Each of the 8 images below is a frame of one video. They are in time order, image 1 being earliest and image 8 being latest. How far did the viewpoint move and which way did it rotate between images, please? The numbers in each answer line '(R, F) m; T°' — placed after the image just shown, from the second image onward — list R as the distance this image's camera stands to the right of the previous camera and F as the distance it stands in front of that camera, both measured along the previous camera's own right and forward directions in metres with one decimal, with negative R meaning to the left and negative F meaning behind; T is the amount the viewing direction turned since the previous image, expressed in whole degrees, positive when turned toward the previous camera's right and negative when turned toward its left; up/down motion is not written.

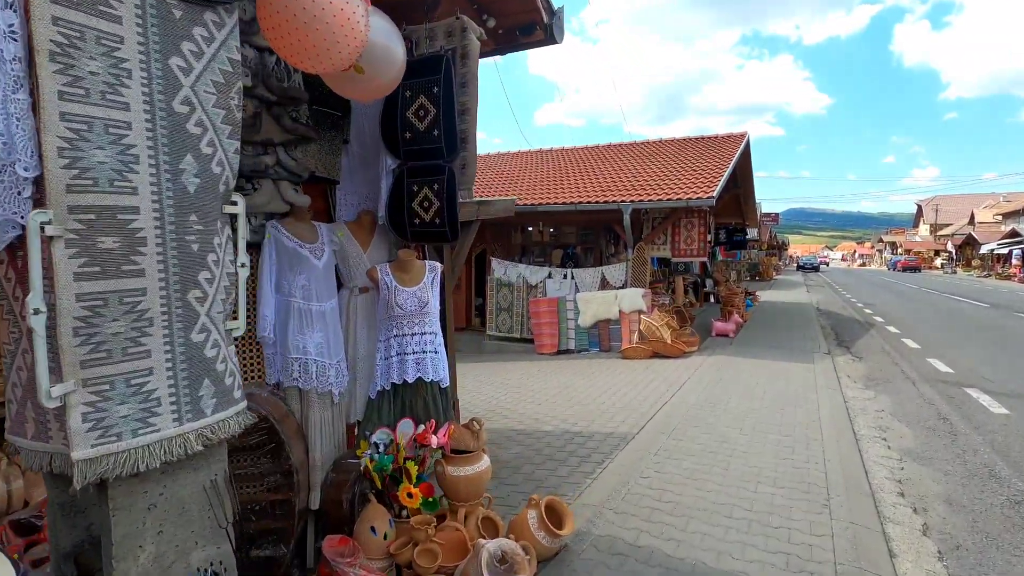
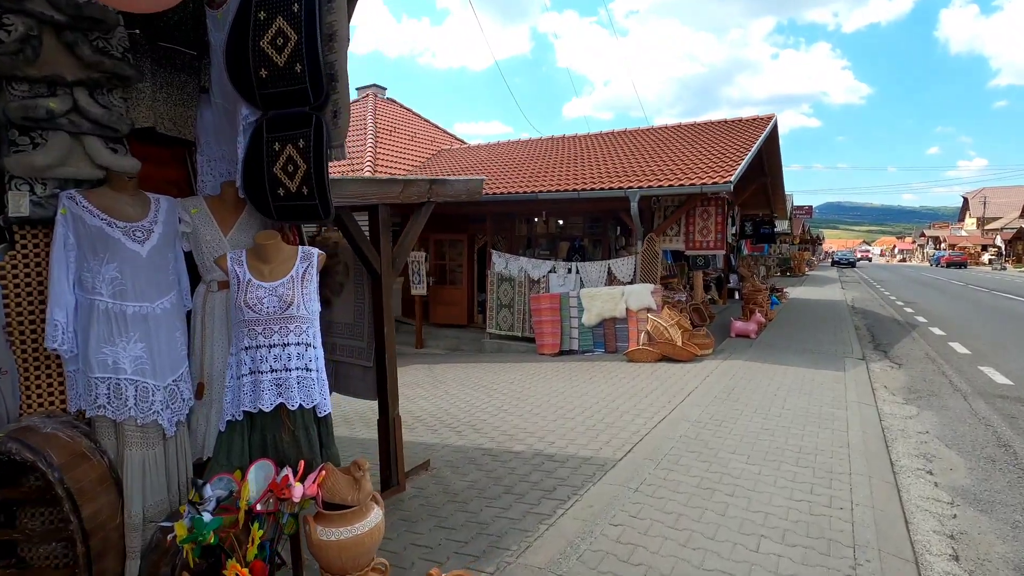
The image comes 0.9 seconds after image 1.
(+0.5, +0.8) m; -3°
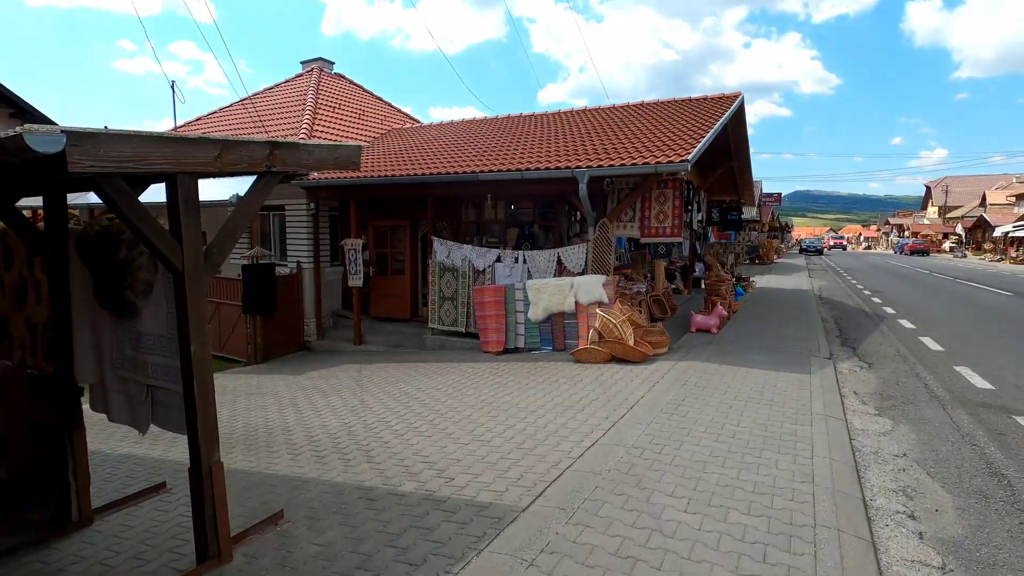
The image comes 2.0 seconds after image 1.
(+0.6, +0.9) m; +3°
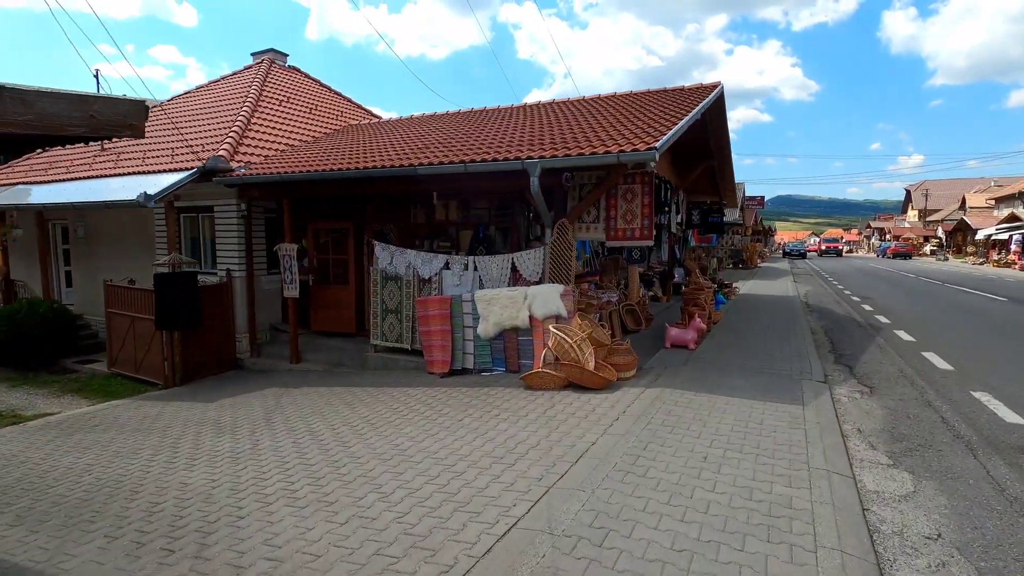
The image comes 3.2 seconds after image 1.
(+0.6, +1.1) m; +1°
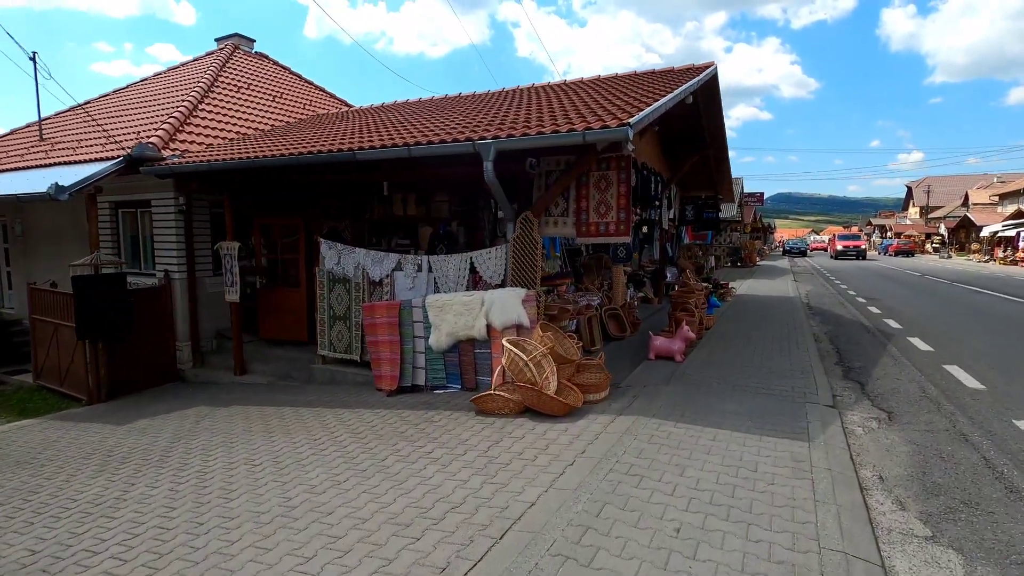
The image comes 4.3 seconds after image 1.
(+0.5, +1.0) m; 0°
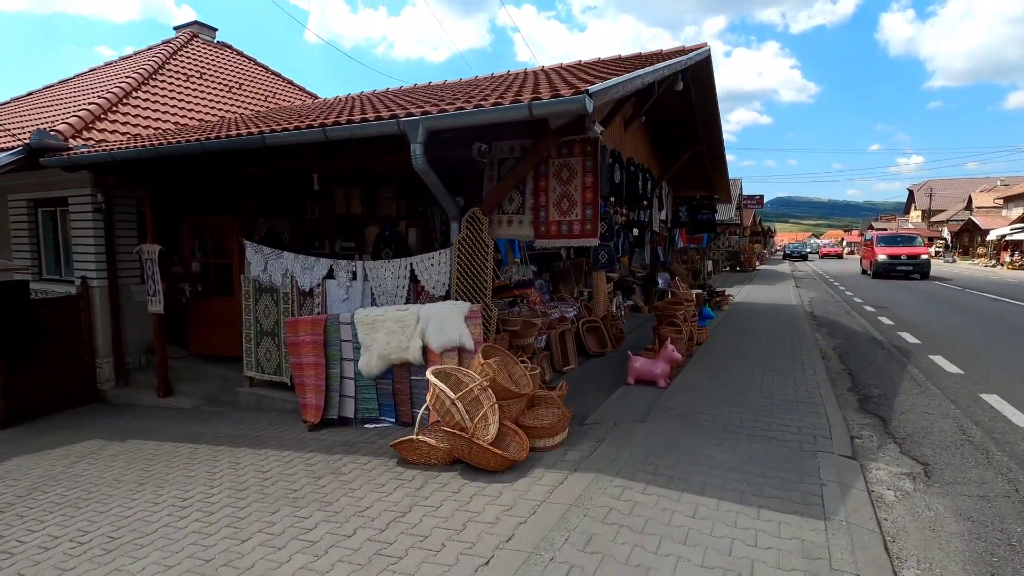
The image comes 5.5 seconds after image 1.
(+0.5, +1.1) m; 0°
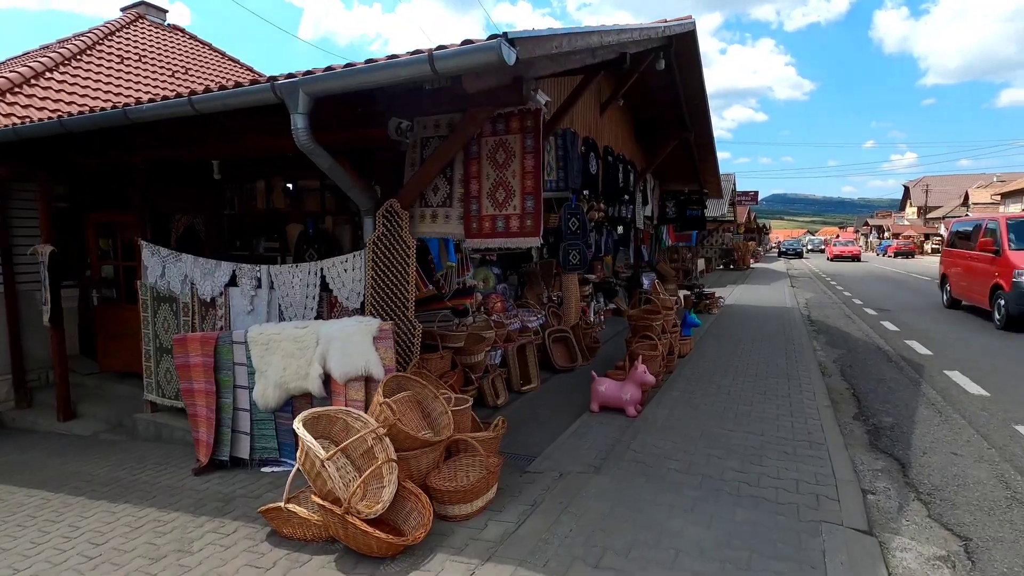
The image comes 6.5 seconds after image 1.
(+0.5, +1.0) m; 0°
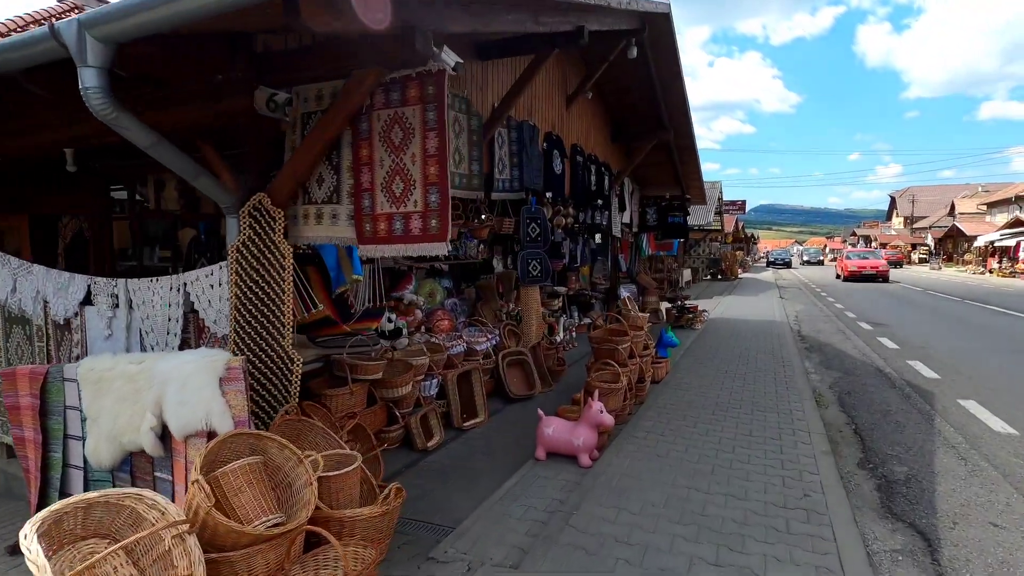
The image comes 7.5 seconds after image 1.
(+0.5, +0.9) m; +1°
